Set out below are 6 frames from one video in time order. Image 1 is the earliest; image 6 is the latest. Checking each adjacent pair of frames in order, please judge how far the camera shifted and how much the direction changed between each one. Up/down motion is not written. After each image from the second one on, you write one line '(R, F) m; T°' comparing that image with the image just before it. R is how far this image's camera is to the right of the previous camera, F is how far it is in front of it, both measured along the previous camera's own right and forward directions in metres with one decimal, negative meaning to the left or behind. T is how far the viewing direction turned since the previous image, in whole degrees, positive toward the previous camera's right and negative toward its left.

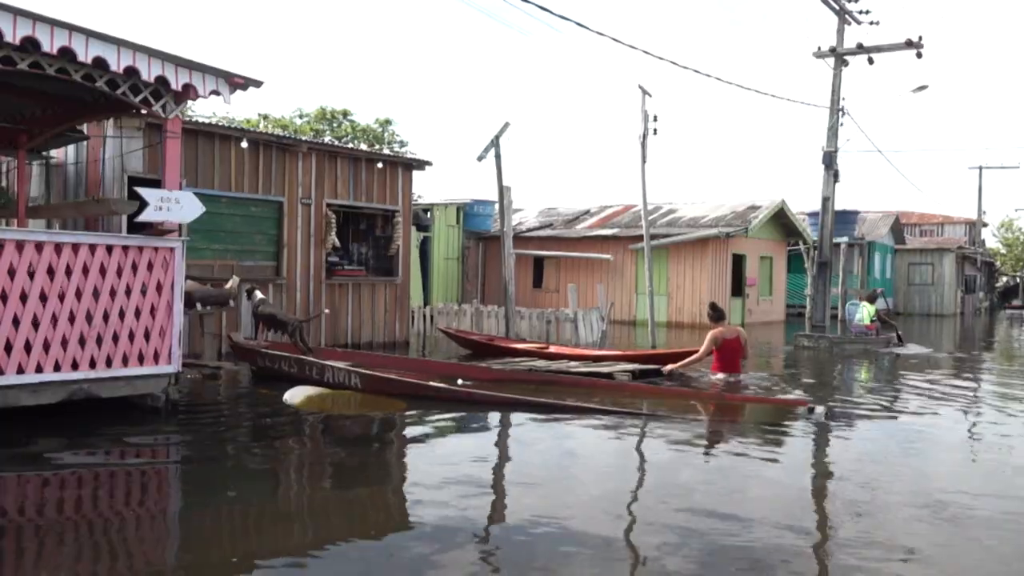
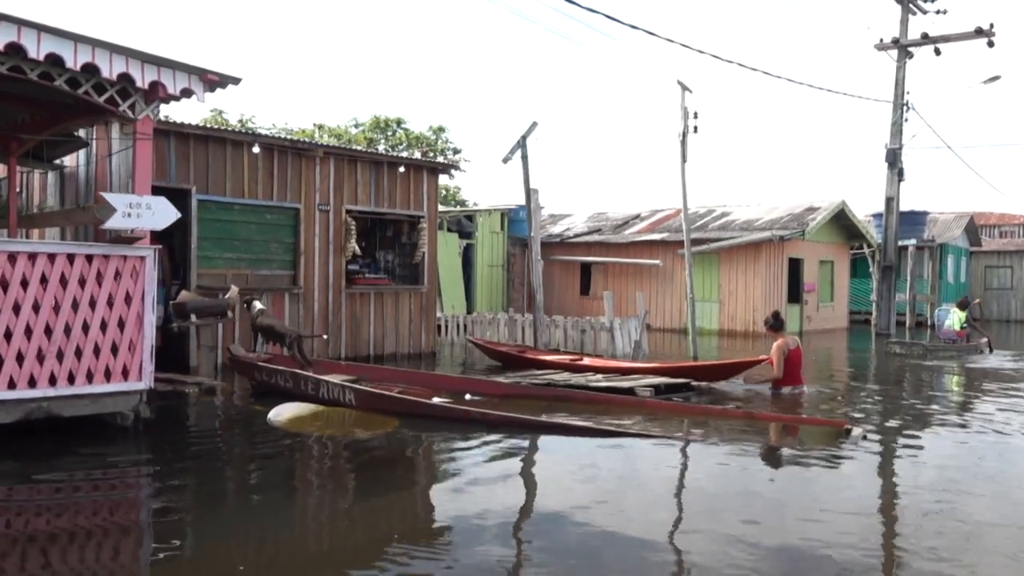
(+0.6, +0.7) m; -4°
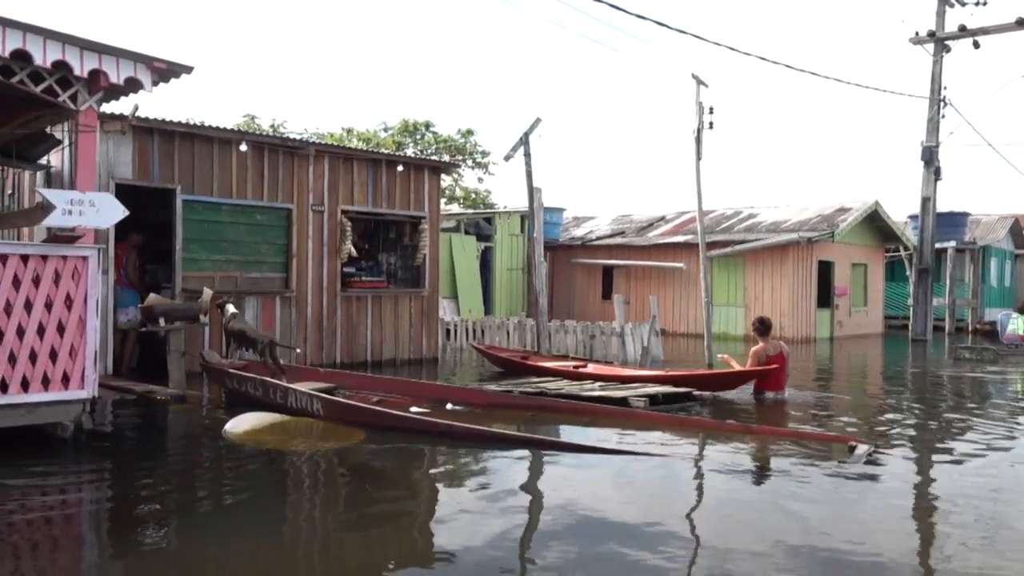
(+0.6, +0.6) m; -3°
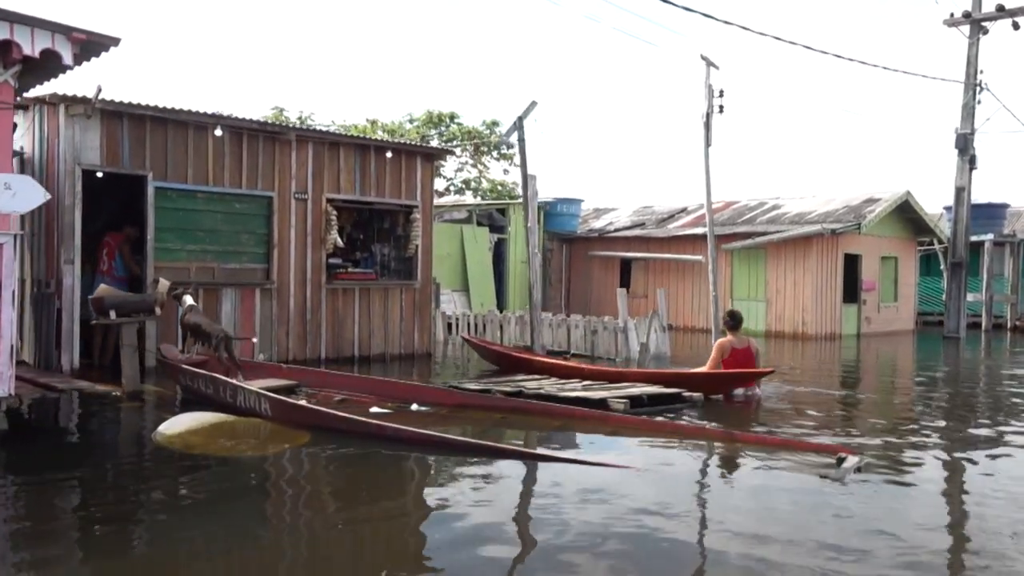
(+0.6, +0.7) m; -2°
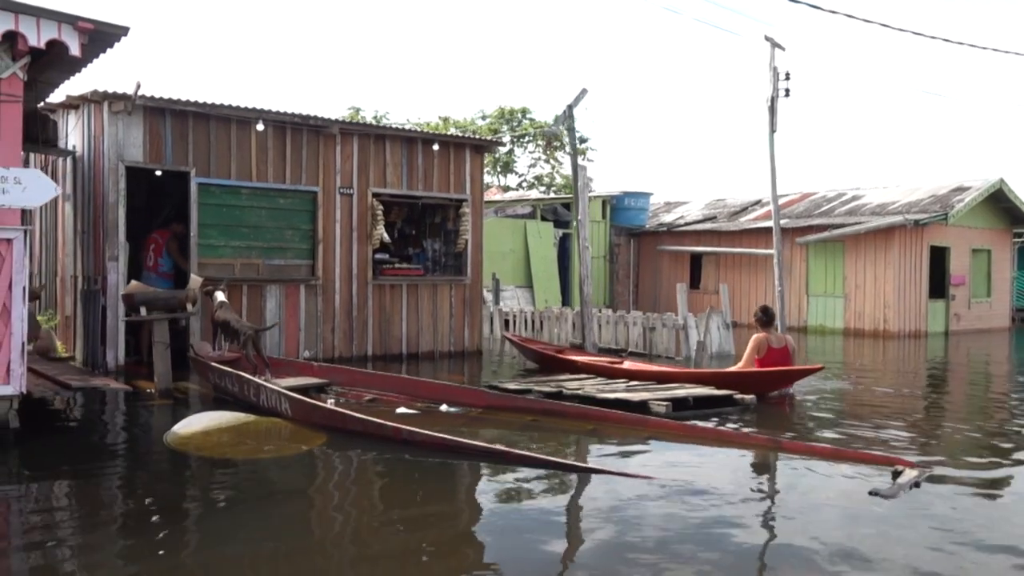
(+0.4, +0.5) m; -5°
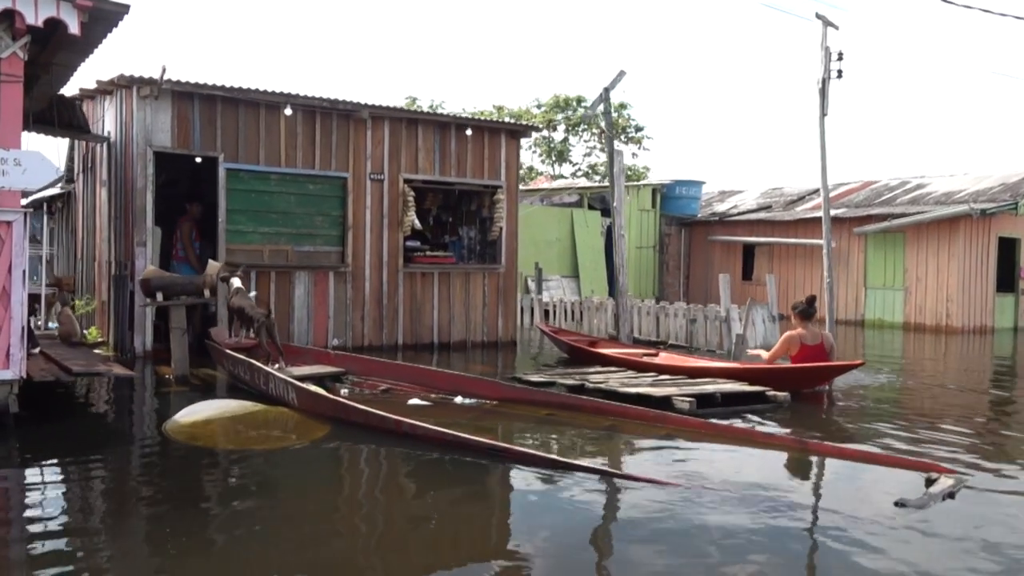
(+0.4, +0.3) m; -4°
